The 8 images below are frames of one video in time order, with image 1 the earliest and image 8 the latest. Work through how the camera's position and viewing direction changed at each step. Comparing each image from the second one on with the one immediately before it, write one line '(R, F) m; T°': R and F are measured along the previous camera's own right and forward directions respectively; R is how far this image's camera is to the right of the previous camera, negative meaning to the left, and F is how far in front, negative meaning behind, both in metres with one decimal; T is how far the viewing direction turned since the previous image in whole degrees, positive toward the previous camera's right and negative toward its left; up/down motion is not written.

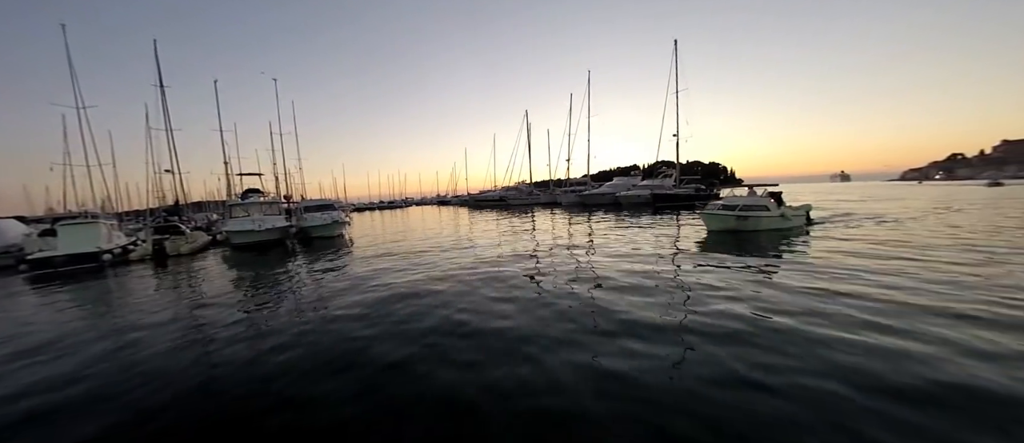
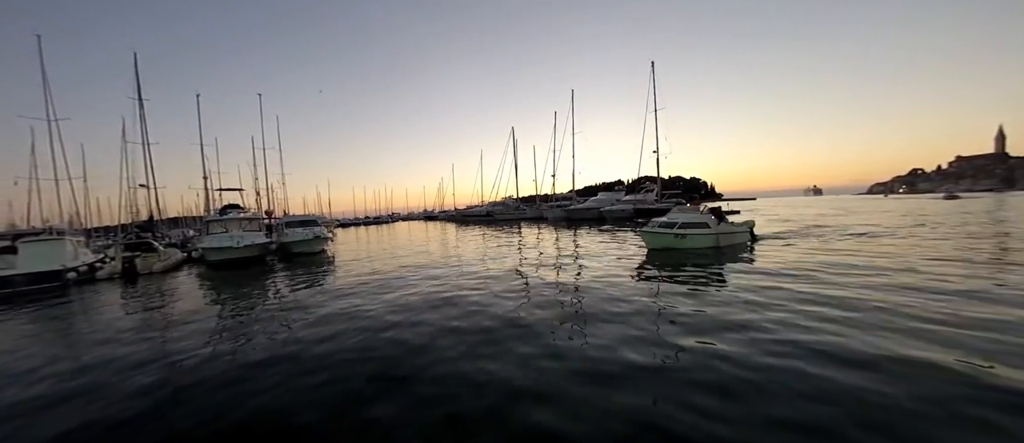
(0.0, +0.1) m; +2°
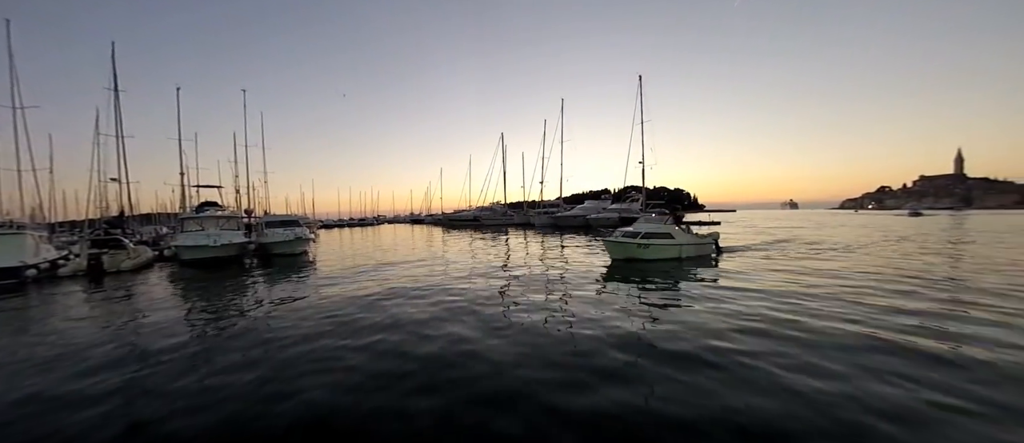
(0.0, +0.2) m; +2°
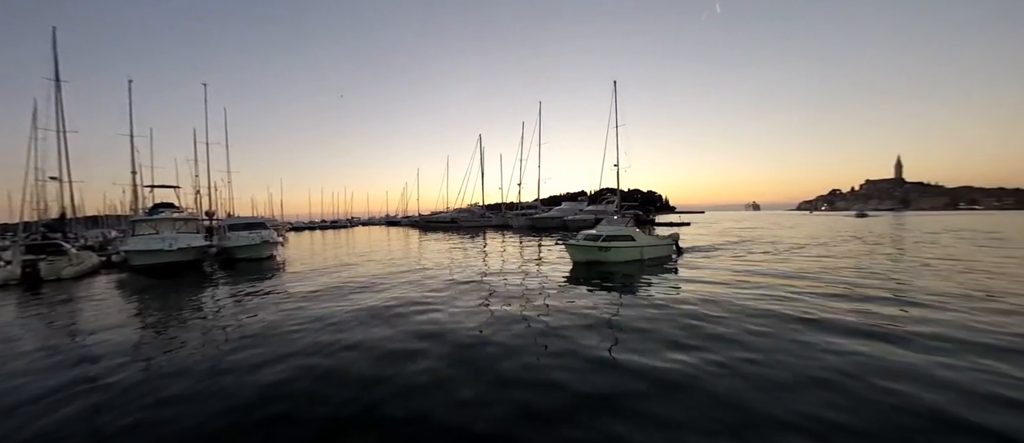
(-0.1, +0.4) m; +3°
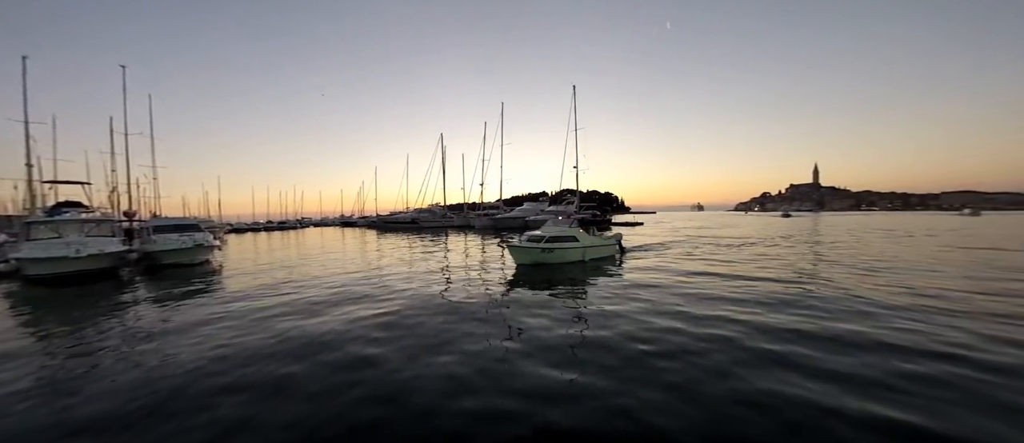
(-0.1, +0.7) m; +6°
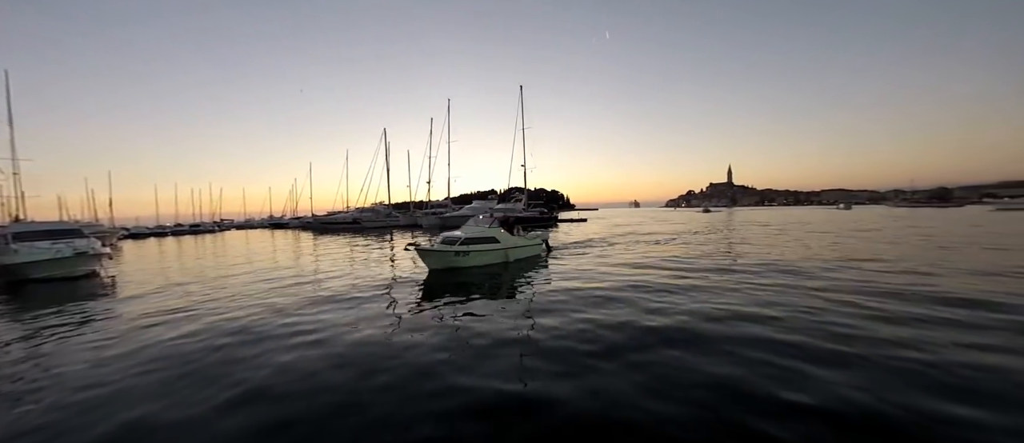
(0.0, +0.8) m; +8°
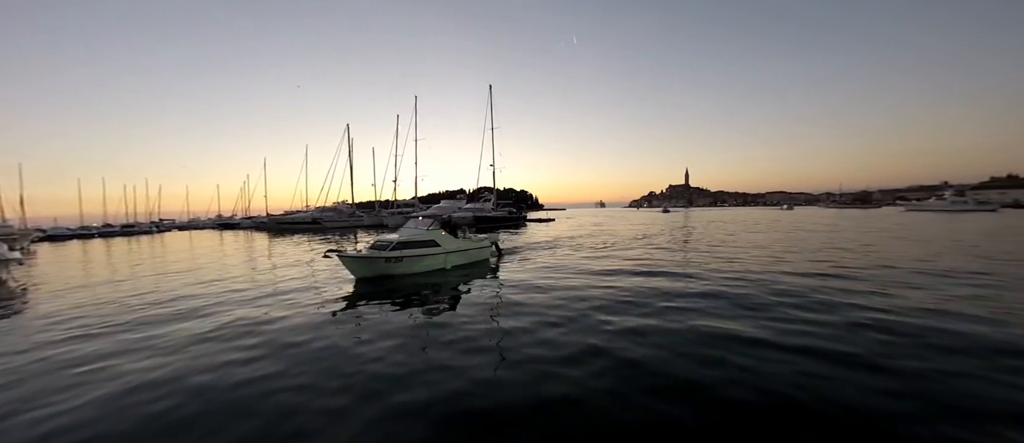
(0.0, +0.6) m; +5°
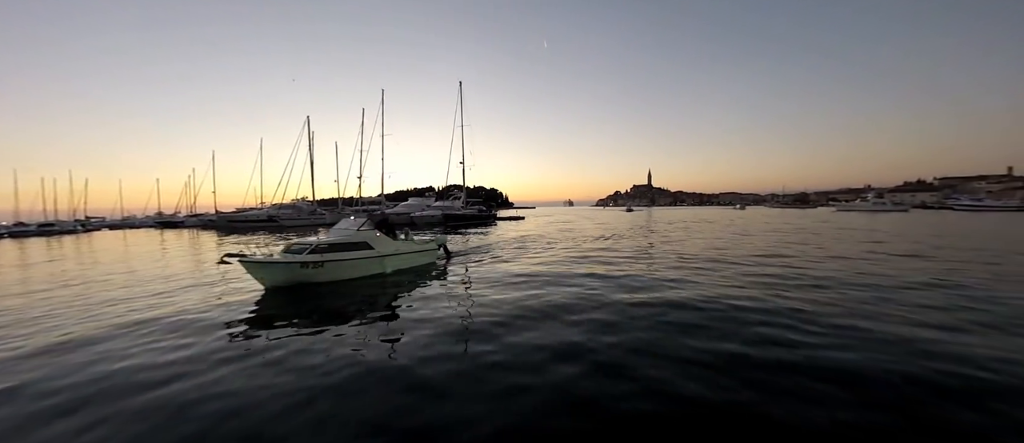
(+0.1, +0.4) m; +5°
